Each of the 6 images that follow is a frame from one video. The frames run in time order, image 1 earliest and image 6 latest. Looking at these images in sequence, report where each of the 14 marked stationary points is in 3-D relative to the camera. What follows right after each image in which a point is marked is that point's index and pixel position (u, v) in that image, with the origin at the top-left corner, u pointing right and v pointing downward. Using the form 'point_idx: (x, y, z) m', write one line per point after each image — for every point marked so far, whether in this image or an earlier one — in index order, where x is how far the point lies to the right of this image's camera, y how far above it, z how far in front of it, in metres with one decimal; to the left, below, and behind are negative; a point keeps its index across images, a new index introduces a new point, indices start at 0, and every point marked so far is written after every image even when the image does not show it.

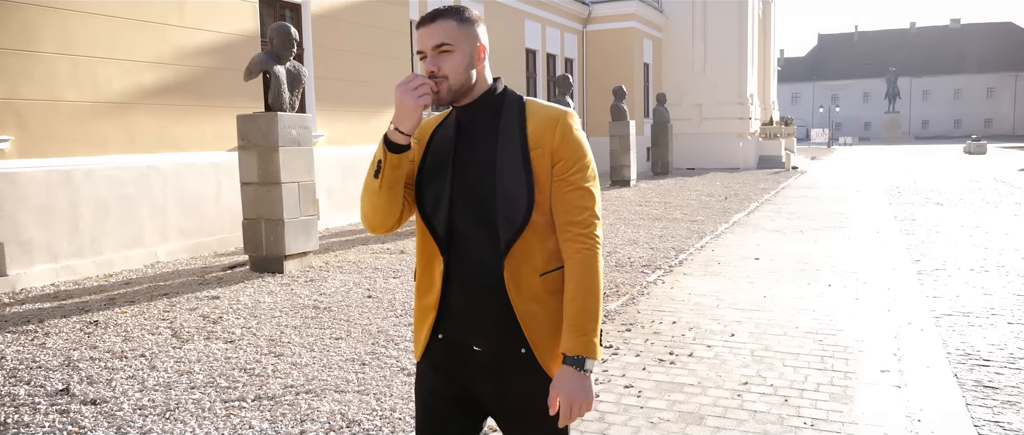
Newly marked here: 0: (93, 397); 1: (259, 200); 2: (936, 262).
0: (-2.1, -0.9, +3.9) m
1: (-2.4, +0.2, +7.2) m
2: (+4.1, -0.4, +7.5) m
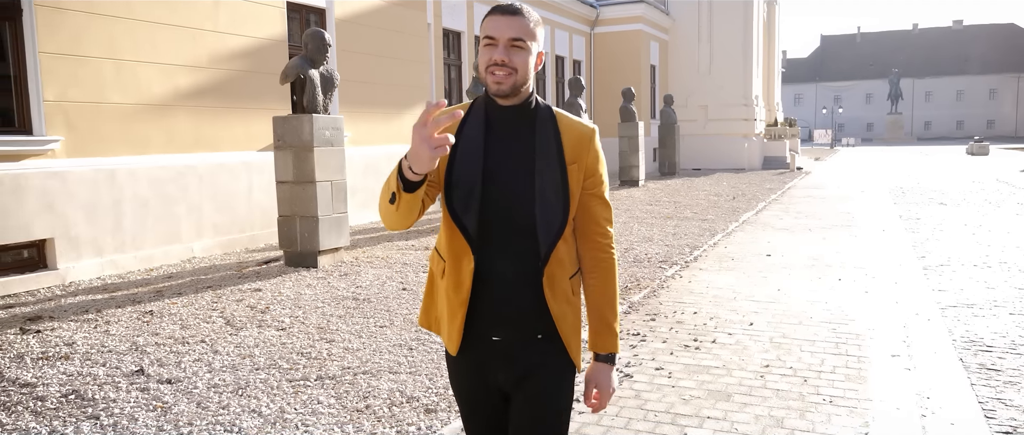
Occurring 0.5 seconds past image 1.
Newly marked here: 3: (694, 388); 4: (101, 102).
0: (-1.9, -0.9, +4.2) m
1: (-2.2, +0.2, +7.6) m
2: (+4.4, -0.4, +7.8) m
3: (+0.9, -0.9, +4.0) m
4: (-4.1, +1.1, +7.5) m
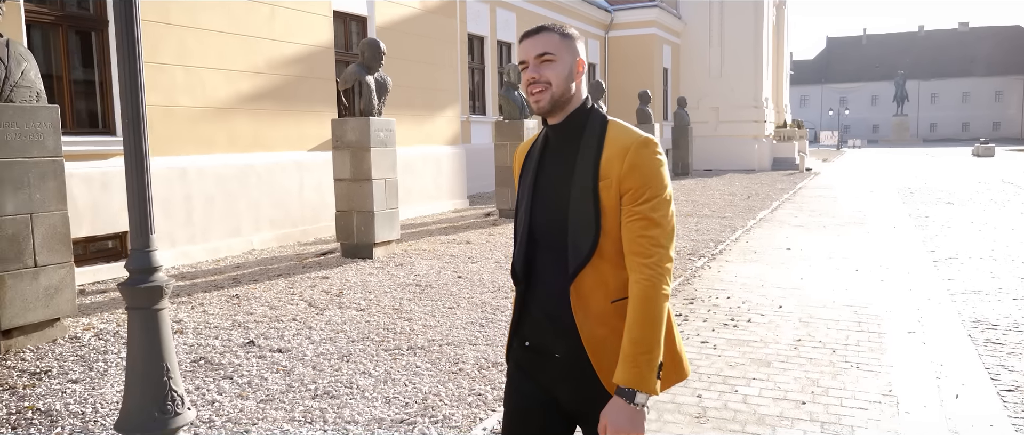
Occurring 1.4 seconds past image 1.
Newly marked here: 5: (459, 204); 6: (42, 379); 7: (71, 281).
0: (-1.5, -0.8, +4.9) m
1: (-1.7, +0.2, +8.2) m
2: (+4.8, -0.4, +8.4) m
3: (+1.4, -0.8, +4.6) m
4: (-3.6, +1.2, +8.2) m
5: (-0.9, +0.2, +13.3) m
6: (-2.7, -0.9, +4.3) m
7: (-2.9, -0.4, +5.1) m
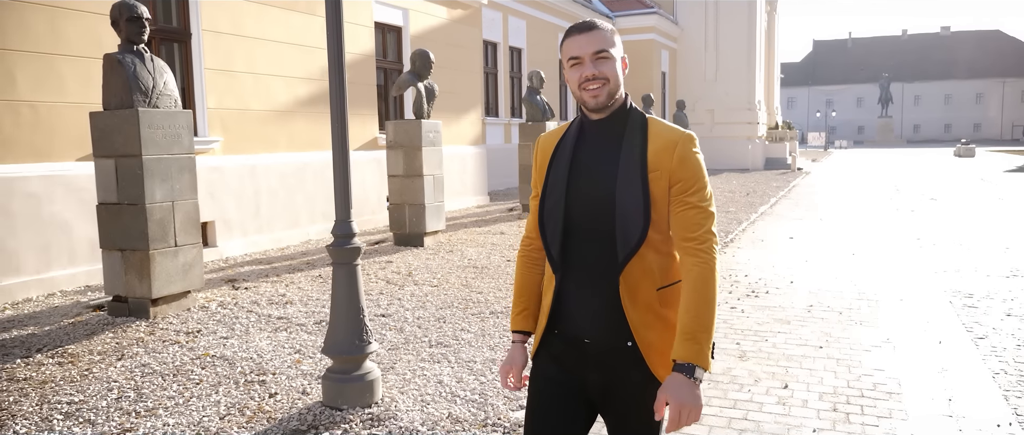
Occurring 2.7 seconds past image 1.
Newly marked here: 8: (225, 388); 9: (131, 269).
0: (-1.0, -0.7, +5.8) m
1: (-1.3, +0.3, +9.2) m
2: (+5.2, -0.3, +9.5) m
3: (+1.8, -0.7, +5.7) m
4: (-3.2, +1.3, +9.1) m
5: (-0.6, +0.3, +14.2) m
6: (-2.2, -0.8, +5.3) m
7: (-2.5, -0.3, +6.0) m
8: (-1.6, -0.9, +4.2) m
9: (-2.8, -0.4, +5.7) m
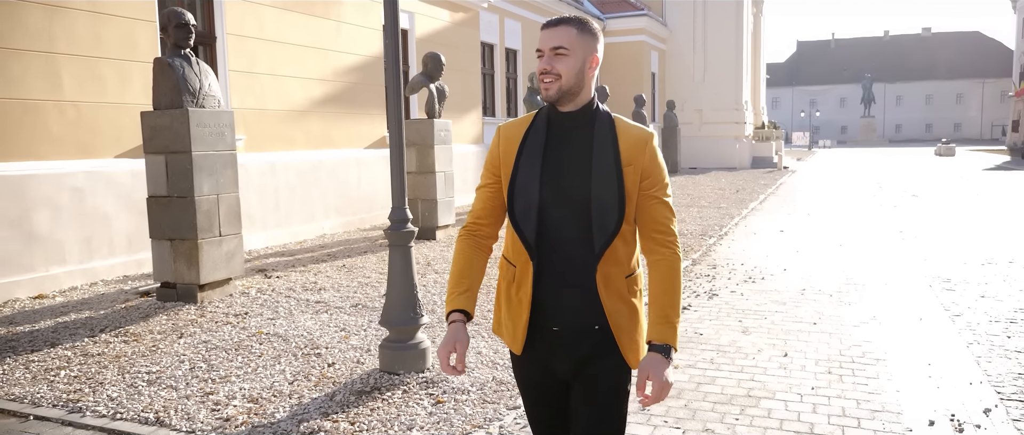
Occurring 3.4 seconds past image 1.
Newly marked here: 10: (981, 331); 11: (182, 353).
0: (-0.8, -0.7, +6.3) m
1: (-1.2, +0.4, +9.7) m
2: (+5.3, -0.2, +10.1) m
3: (+2.0, -0.7, +6.2) m
4: (-3.1, +1.4, +9.6) m
5: (-0.6, +0.4, +14.7) m
6: (-2.0, -0.8, +5.8) m
7: (-2.3, -0.3, +6.5) m
8: (-1.4, -0.9, +4.7) m
9: (-2.7, -0.3, +6.1) m
10: (+3.2, -0.8, +5.2) m
11: (-2.1, -0.9, +4.9) m
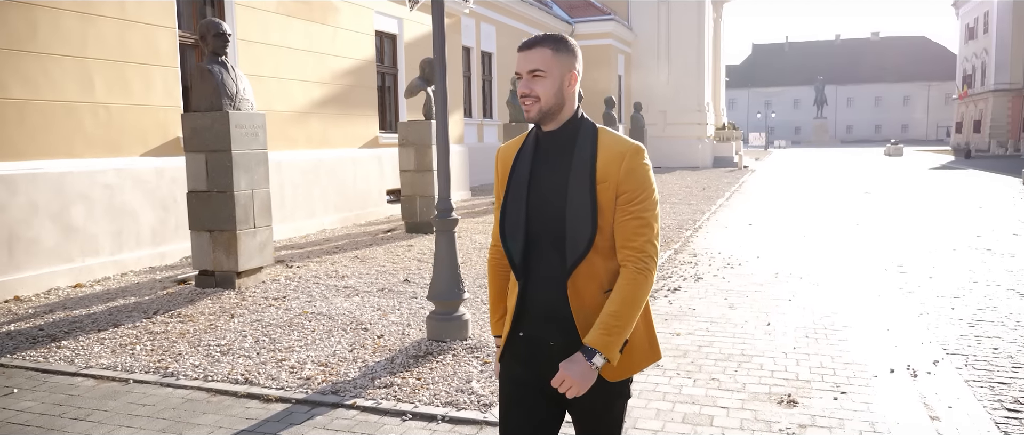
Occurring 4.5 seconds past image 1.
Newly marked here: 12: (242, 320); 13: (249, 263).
0: (-0.8, -0.6, +7.0) m
1: (-1.3, +0.5, +10.3) m
2: (+5.2, -0.1, +11.1) m
3: (+2.1, -0.6, +7.0) m
4: (-3.2, +1.4, +10.1) m
5: (-0.9, +0.5, +15.4) m
6: (-1.9, -0.7, +6.4) m
7: (-2.2, -0.2, +7.1) m
8: (-1.2, -0.8, +5.3) m
9: (-2.6, -0.3, +6.7) m
10: (+3.3, -0.7, +6.0) m
11: (-2.0, -0.8, +5.5) m
12: (-2.0, -0.8, +5.8) m
13: (-2.3, -0.4, +6.8) m
